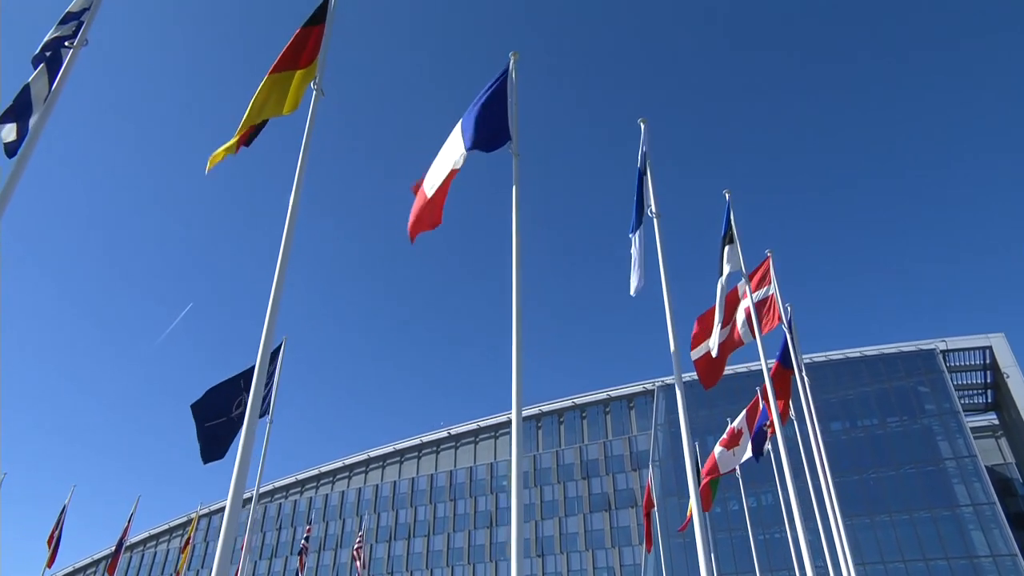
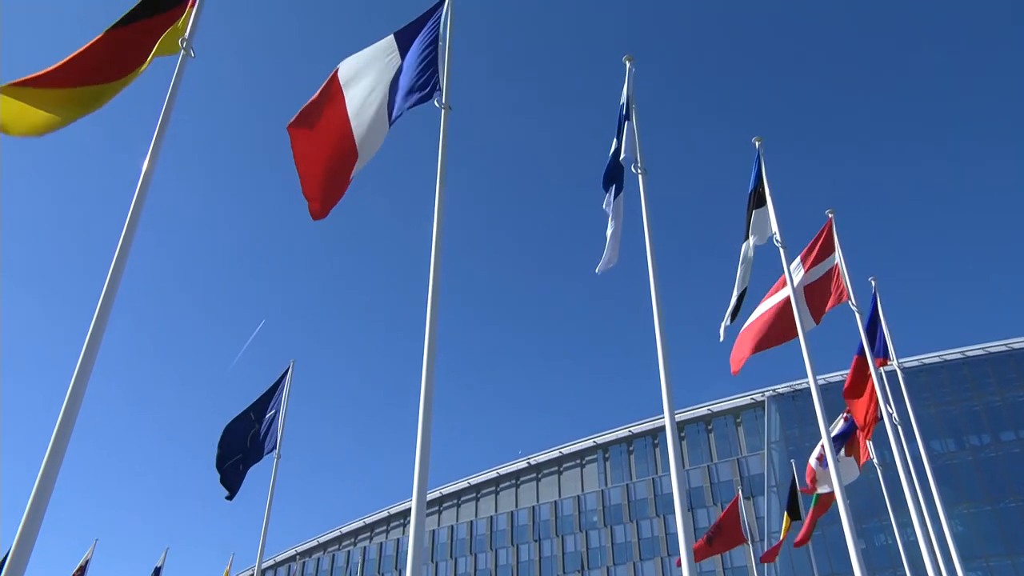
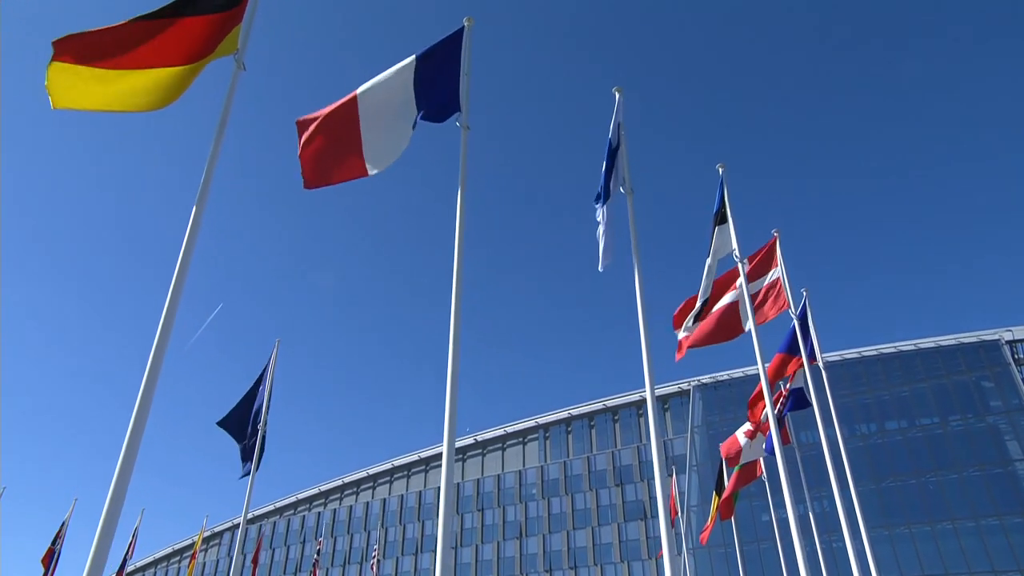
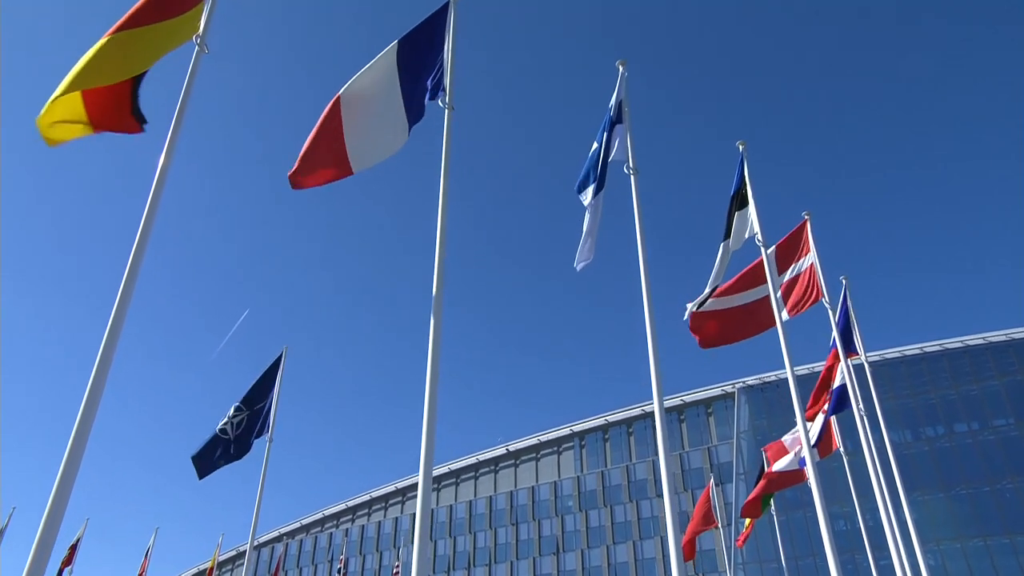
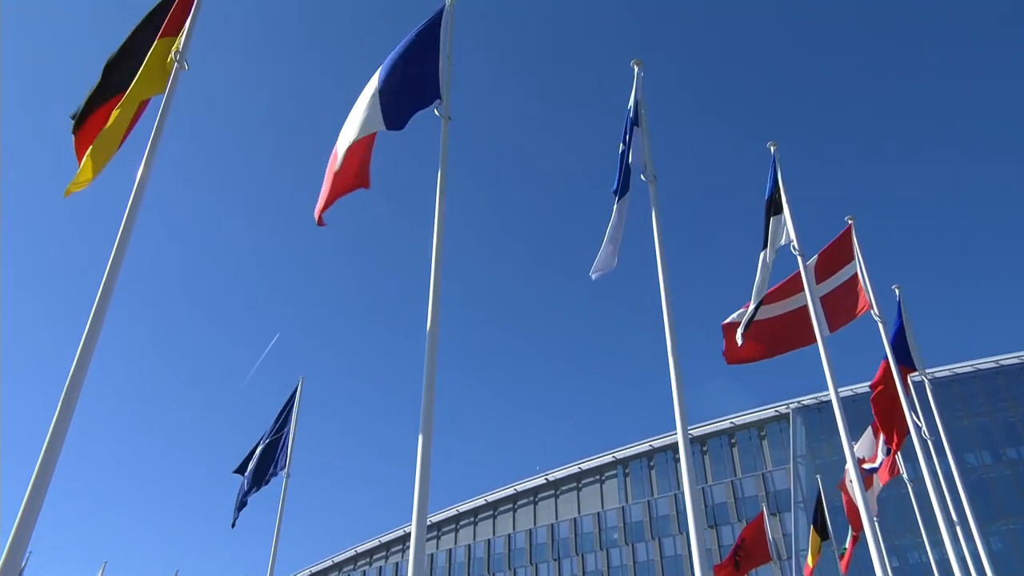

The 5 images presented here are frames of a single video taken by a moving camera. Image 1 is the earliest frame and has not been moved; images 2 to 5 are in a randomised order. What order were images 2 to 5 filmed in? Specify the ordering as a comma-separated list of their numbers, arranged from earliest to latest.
3, 4, 2, 5
